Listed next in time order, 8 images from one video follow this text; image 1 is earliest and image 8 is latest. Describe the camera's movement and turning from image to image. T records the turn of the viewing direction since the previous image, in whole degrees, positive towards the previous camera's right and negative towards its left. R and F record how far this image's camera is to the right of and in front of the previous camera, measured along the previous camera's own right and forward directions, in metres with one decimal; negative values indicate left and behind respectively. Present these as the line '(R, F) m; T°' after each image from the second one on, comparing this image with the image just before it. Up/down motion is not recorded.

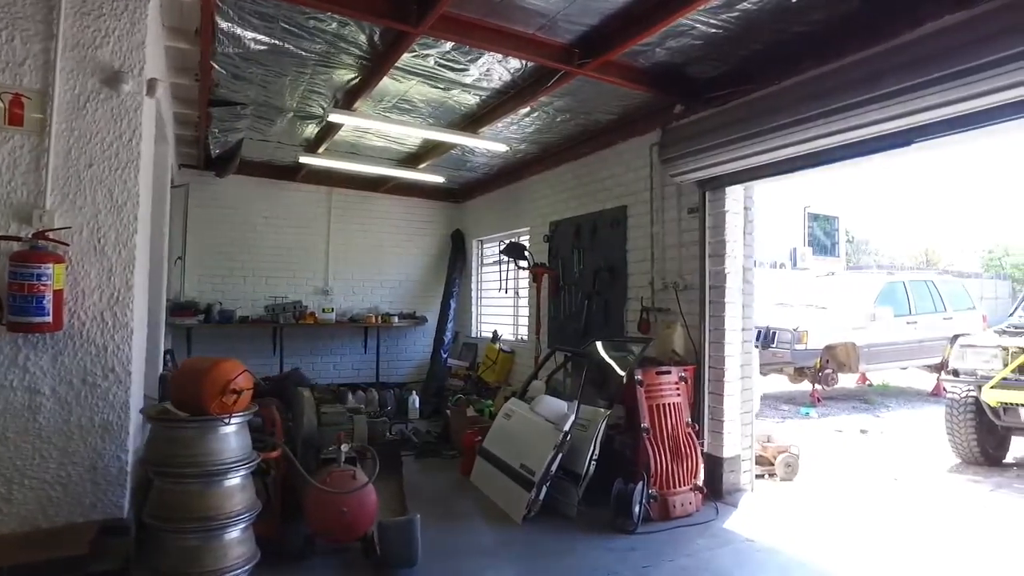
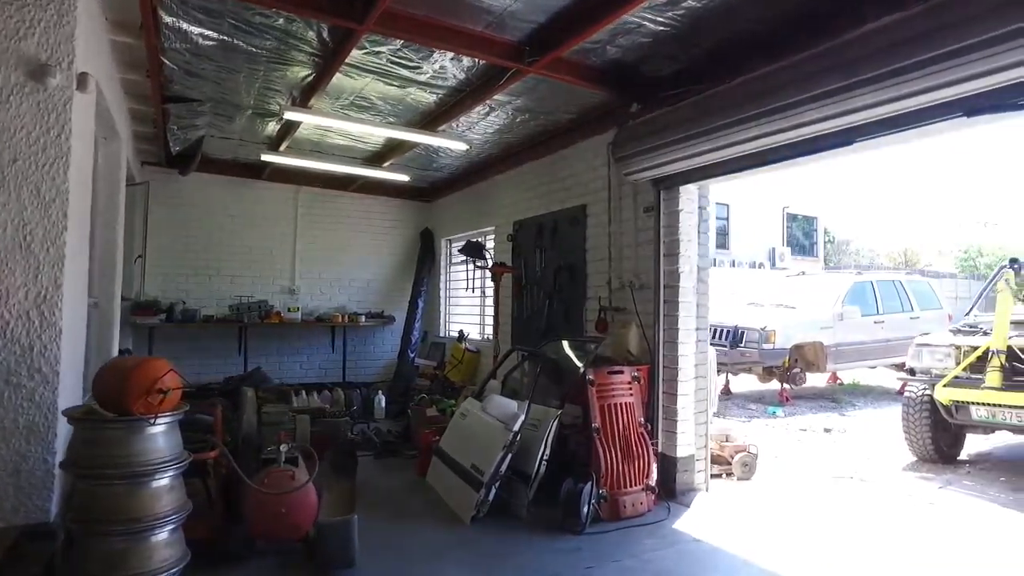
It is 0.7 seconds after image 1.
(+0.2, 0.0) m; +1°
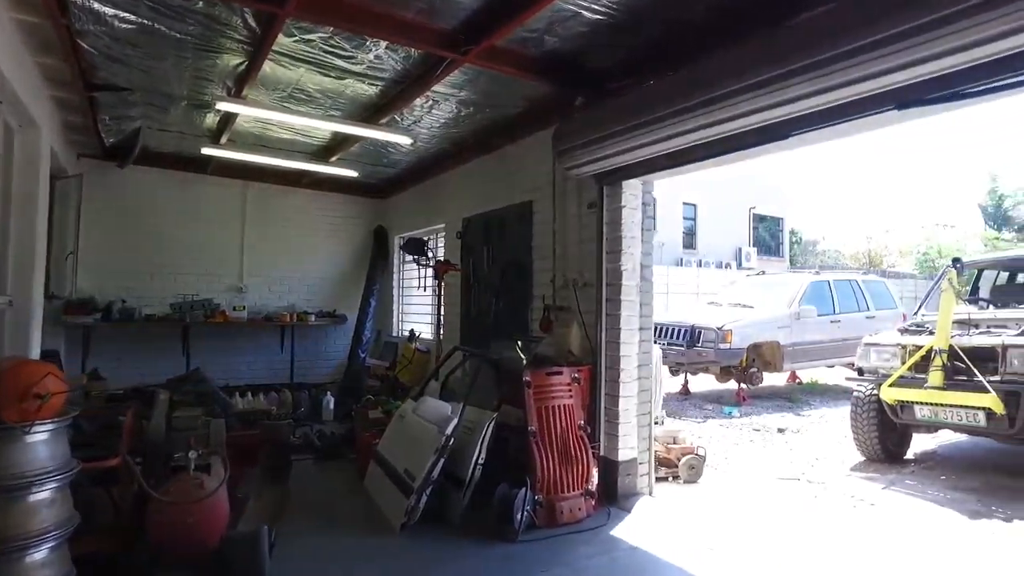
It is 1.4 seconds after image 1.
(+0.2, +0.1) m; +2°
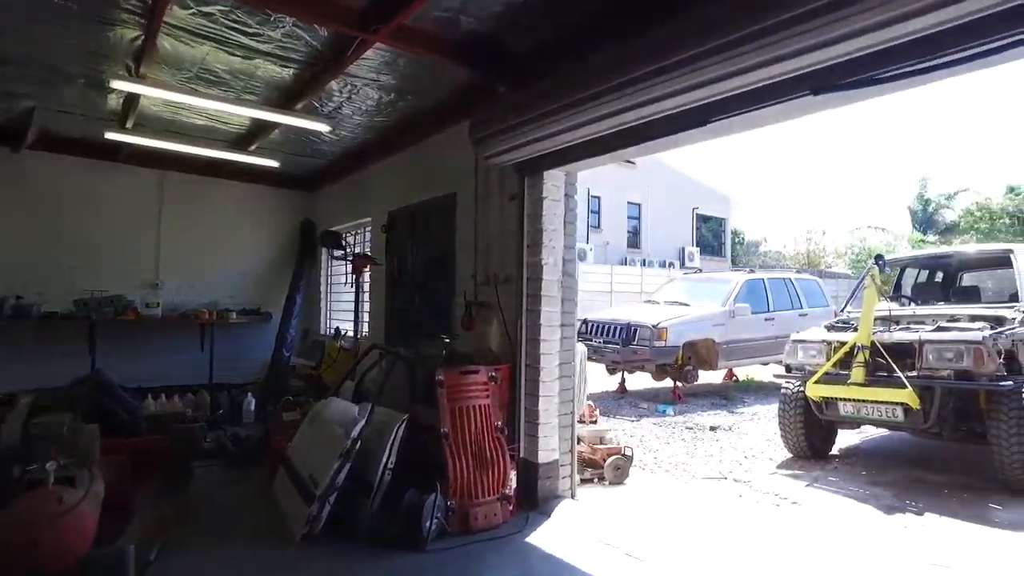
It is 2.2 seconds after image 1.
(+0.2, +0.2) m; +4°
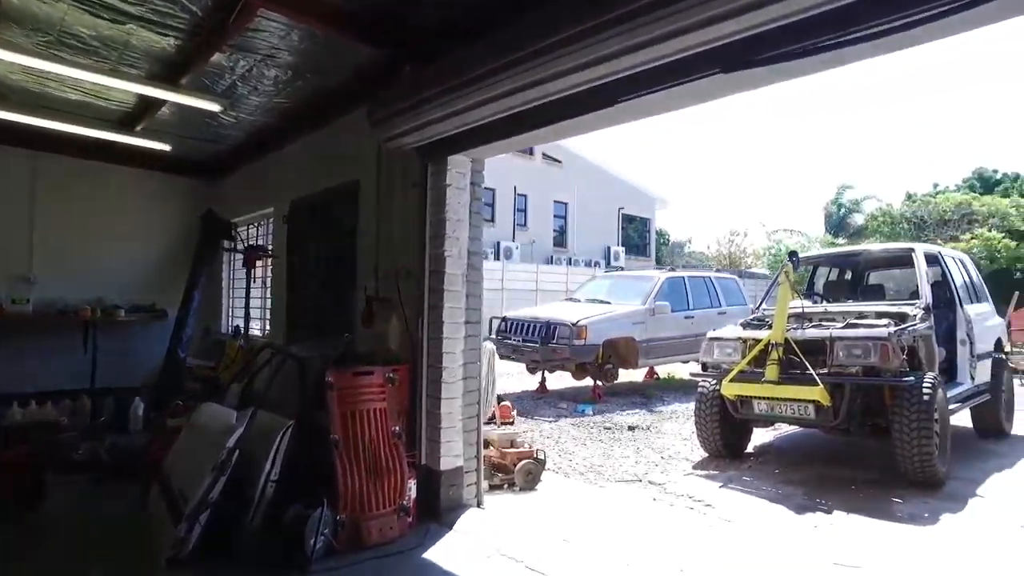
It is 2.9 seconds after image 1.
(+0.2, +0.3) m; +6°
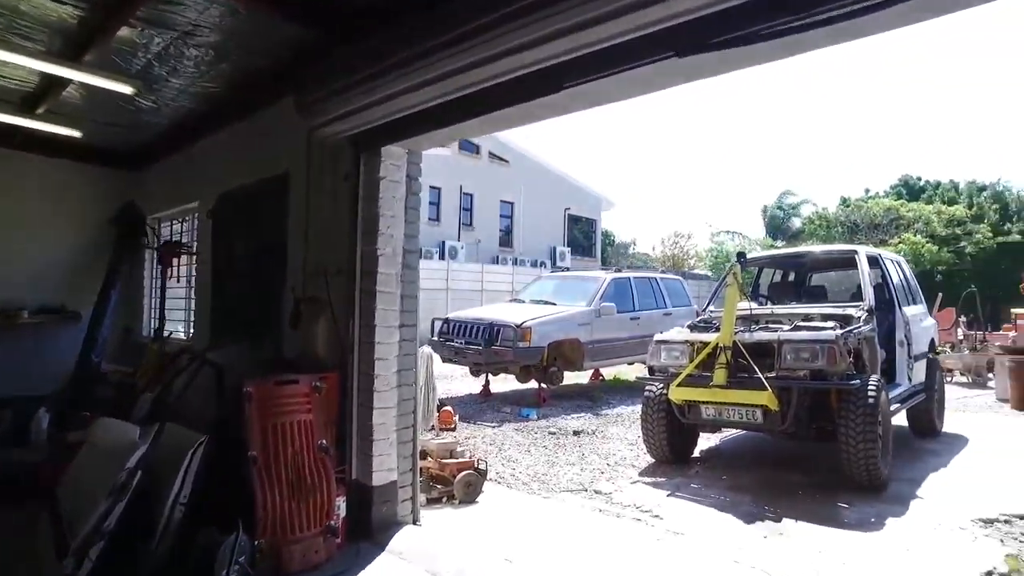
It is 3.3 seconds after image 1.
(0.0, +0.2) m; +4°
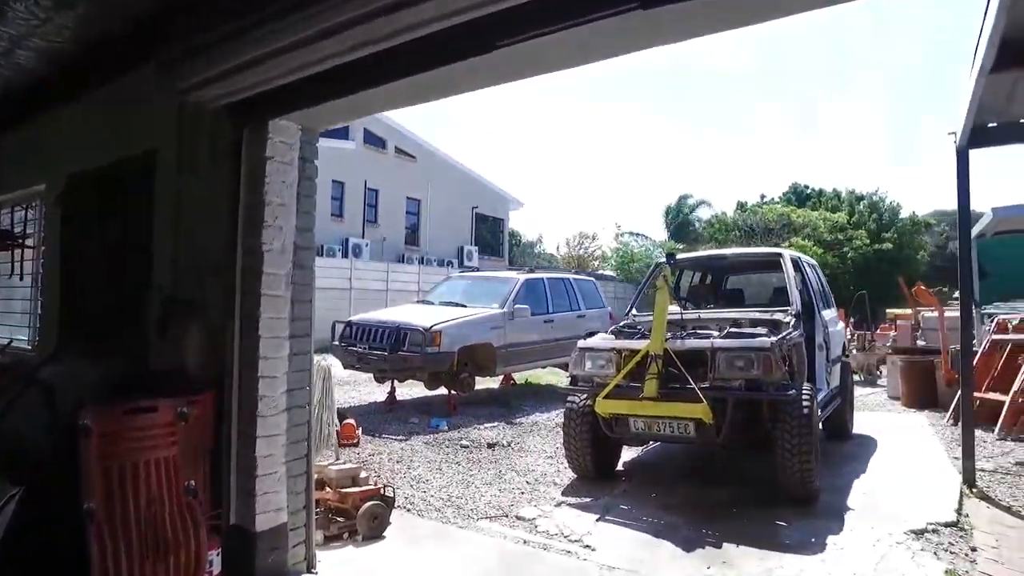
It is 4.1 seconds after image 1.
(0.0, +0.5) m; +8°
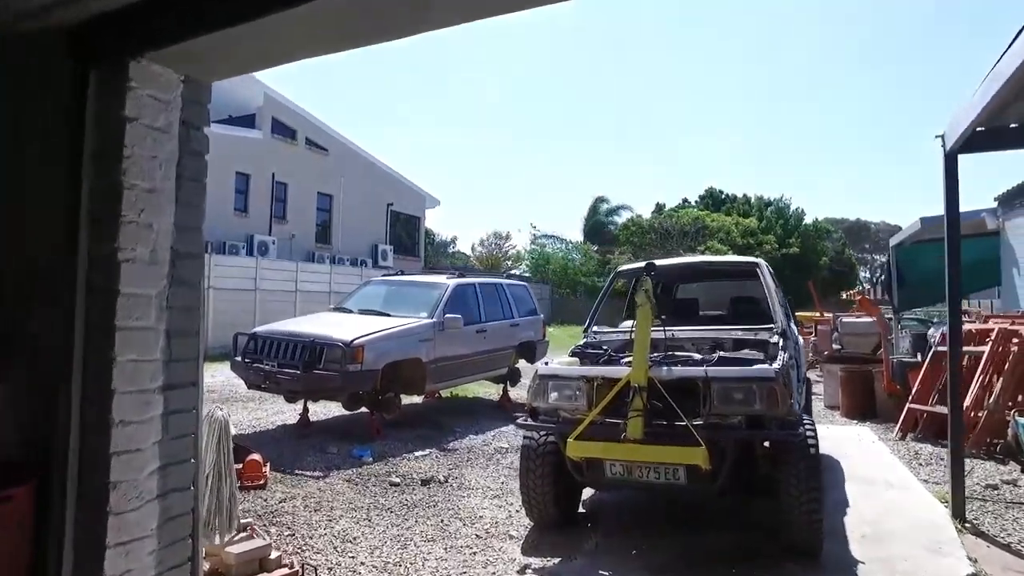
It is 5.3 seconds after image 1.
(-0.2, +0.8) m; +7°
